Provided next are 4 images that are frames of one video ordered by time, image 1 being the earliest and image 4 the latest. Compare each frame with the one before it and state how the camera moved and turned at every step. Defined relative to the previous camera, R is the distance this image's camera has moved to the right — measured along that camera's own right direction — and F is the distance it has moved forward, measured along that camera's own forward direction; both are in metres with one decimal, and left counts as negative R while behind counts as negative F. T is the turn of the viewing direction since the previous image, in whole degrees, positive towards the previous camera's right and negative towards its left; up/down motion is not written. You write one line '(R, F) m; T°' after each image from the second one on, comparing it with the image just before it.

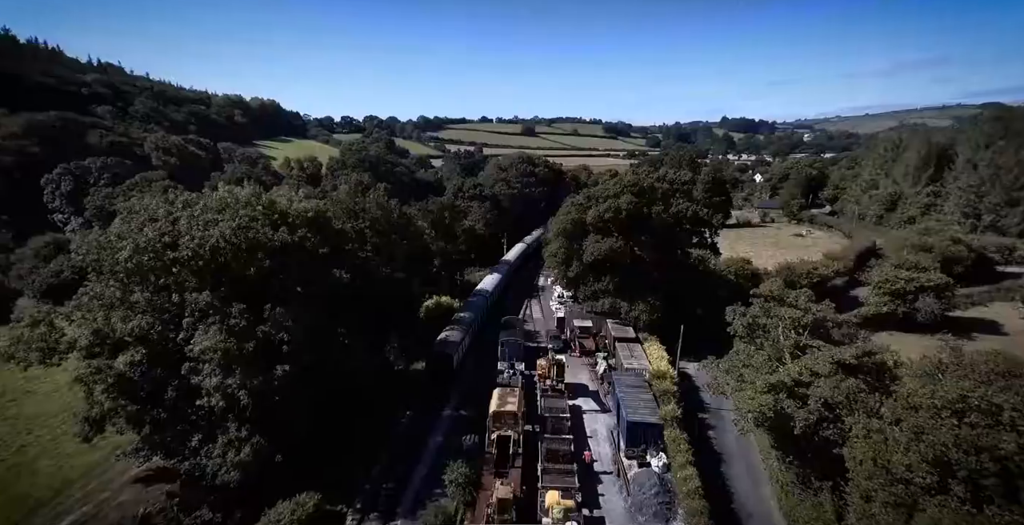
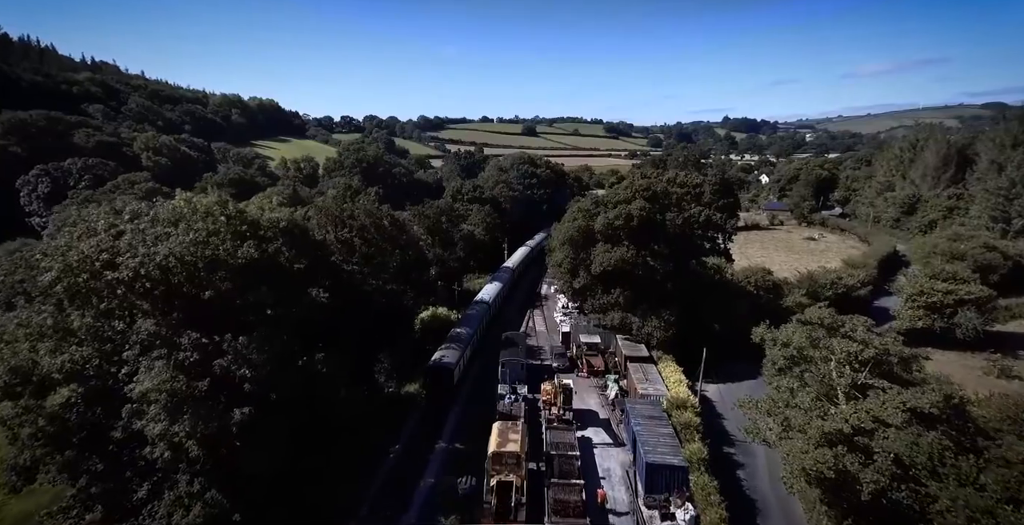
(-0.1, +3.7) m; 0°
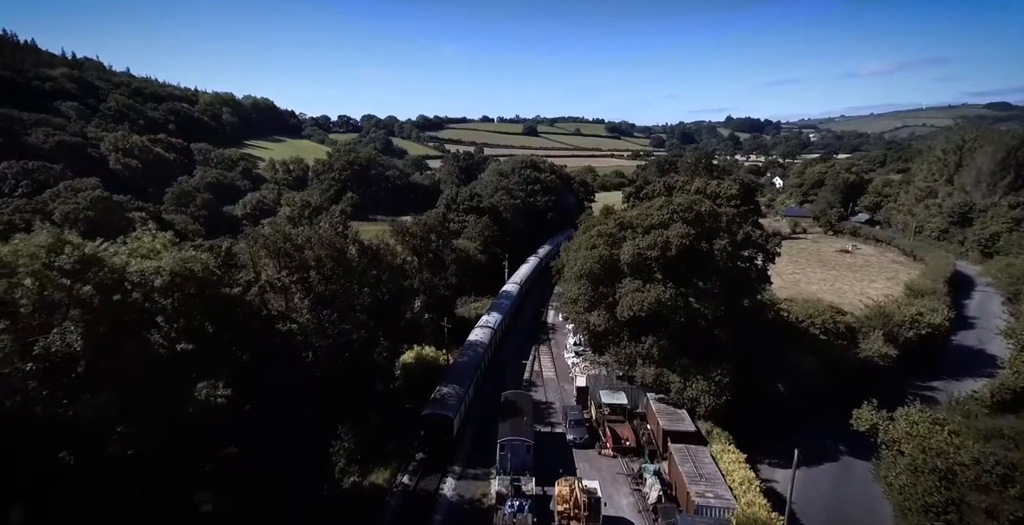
(-0.1, +9.7) m; 0°
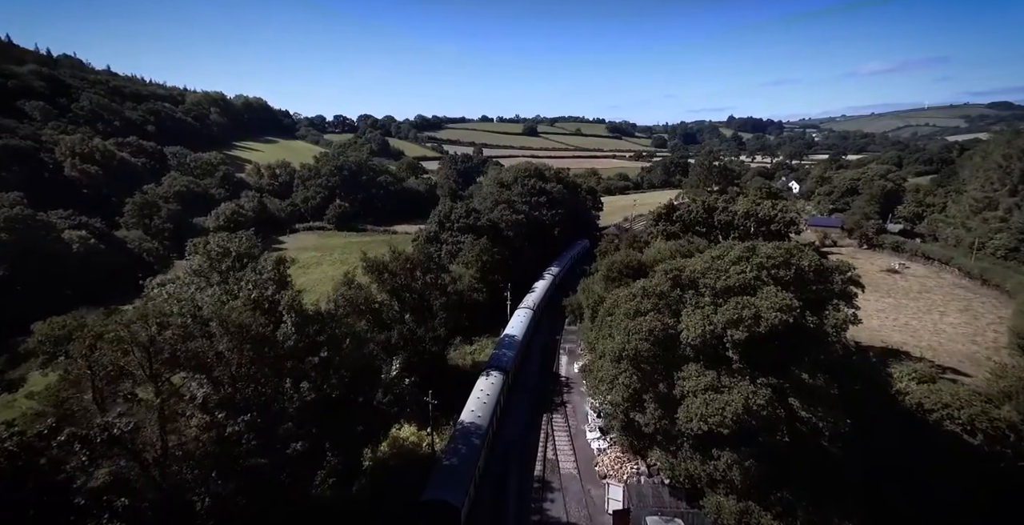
(-0.4, +10.9) m; 0°
